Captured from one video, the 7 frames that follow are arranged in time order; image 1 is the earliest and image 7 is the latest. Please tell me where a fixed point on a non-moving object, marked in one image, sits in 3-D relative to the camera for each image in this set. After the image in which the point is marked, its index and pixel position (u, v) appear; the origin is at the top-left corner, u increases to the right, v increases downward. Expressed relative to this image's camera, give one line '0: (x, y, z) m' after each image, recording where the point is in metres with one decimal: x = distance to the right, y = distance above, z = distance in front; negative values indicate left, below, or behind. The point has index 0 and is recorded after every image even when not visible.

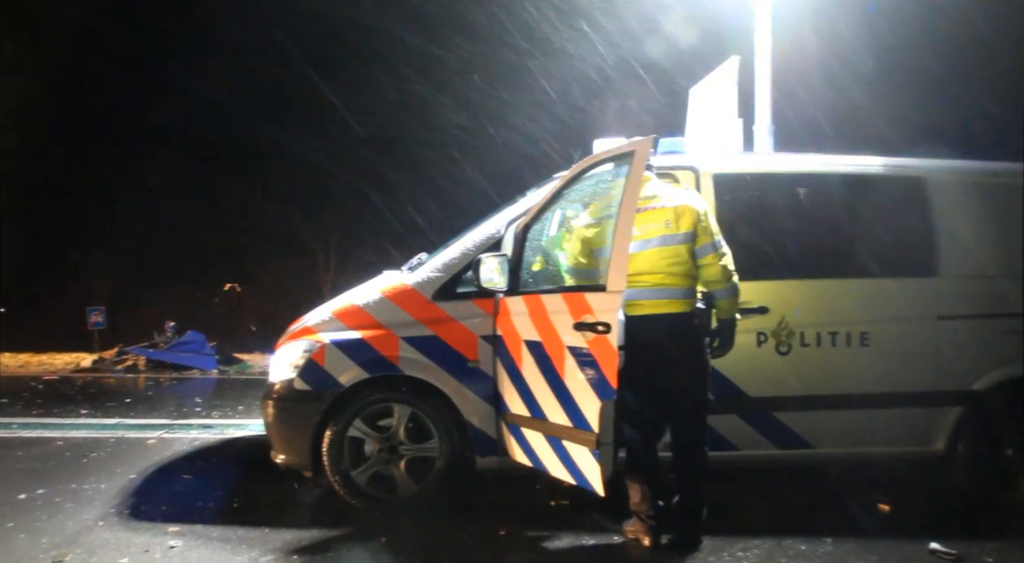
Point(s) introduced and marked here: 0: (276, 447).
0: (-1.7, -1.3, +4.8) m
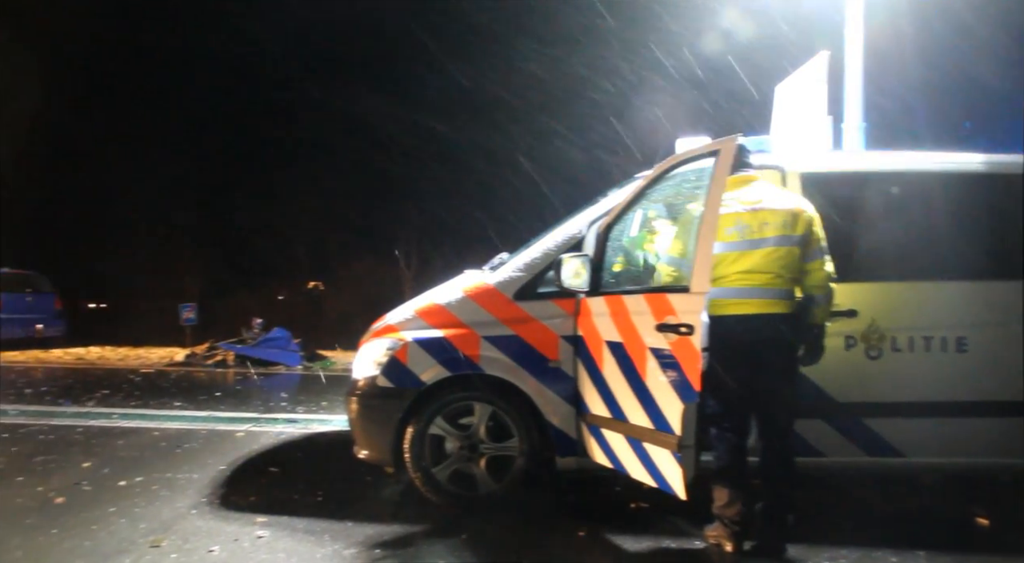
0: (-1.1, -1.2, +4.9) m
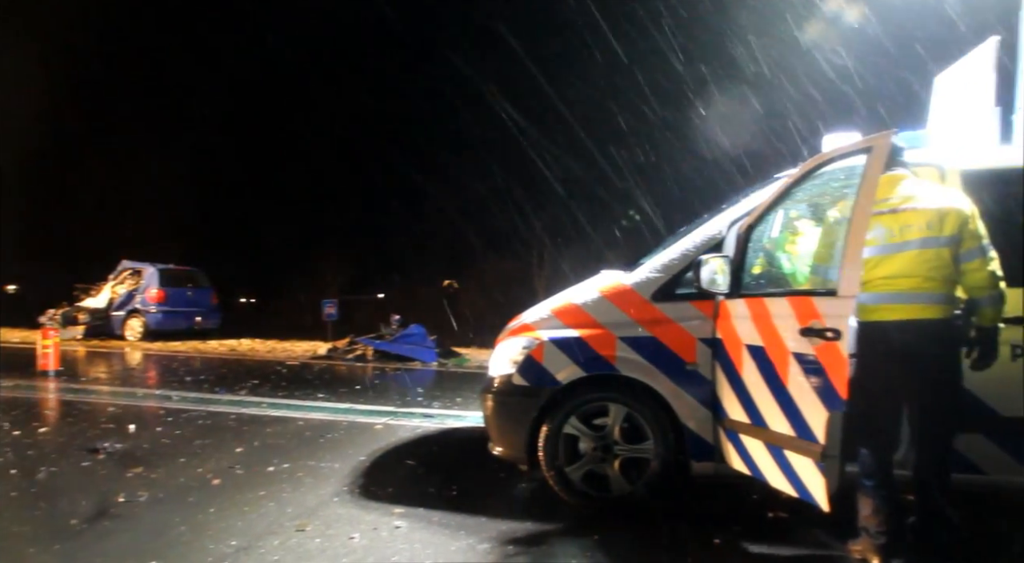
0: (-0.1, -1.2, +5.0) m
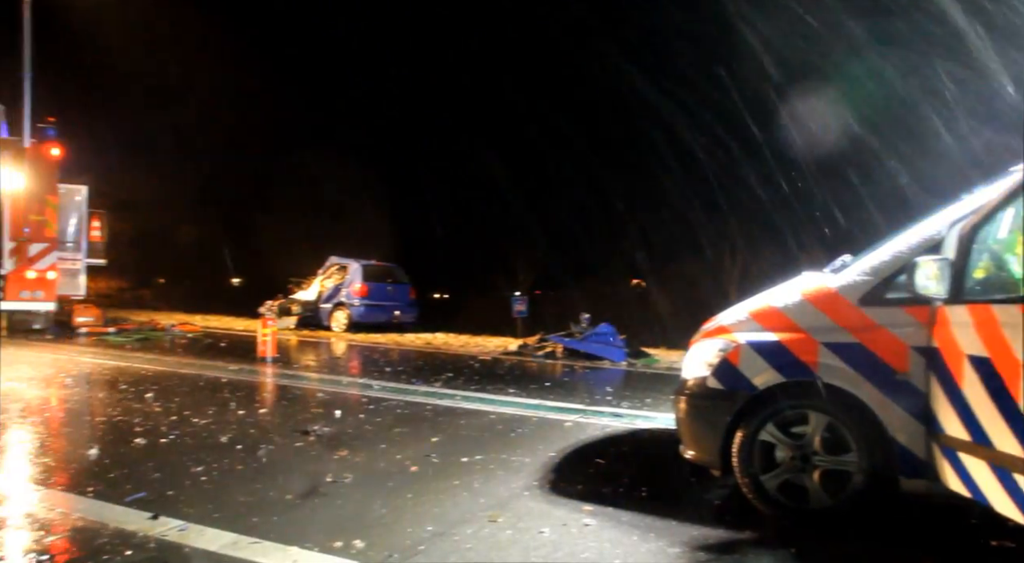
0: (+1.3, -1.2, +4.9) m
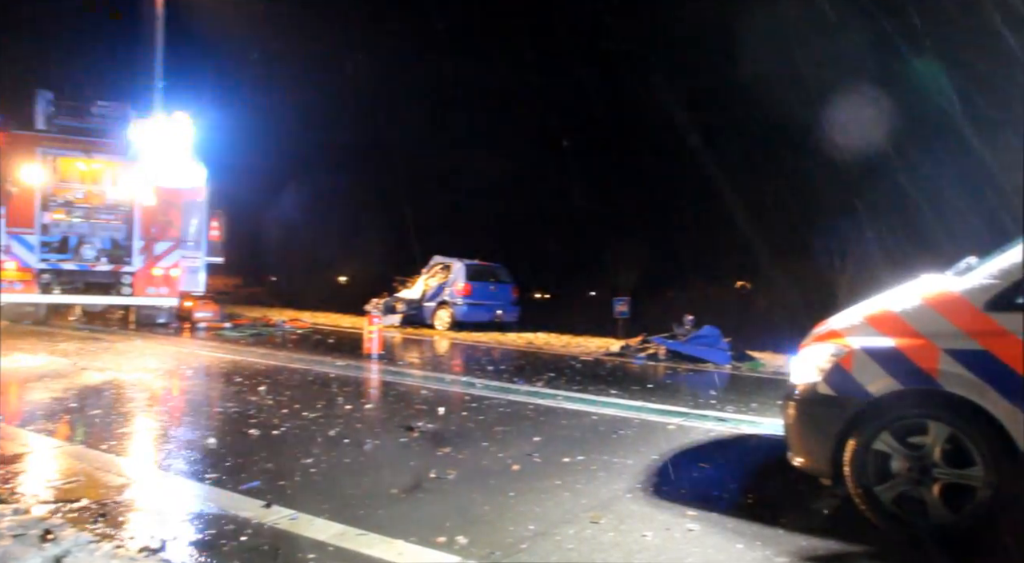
0: (+2.1, -1.3, +4.8) m
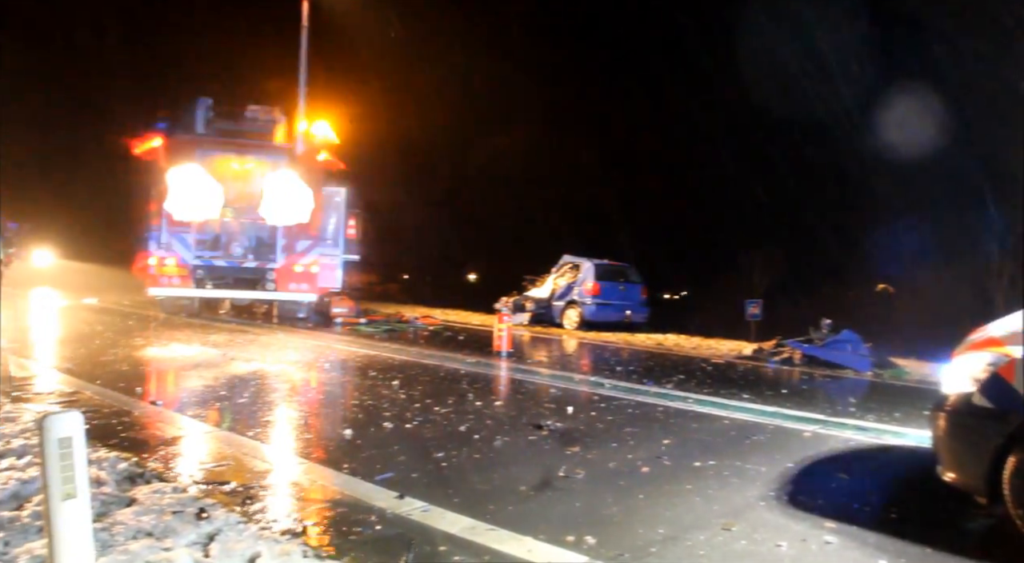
0: (+3.1, -1.3, +4.5) m
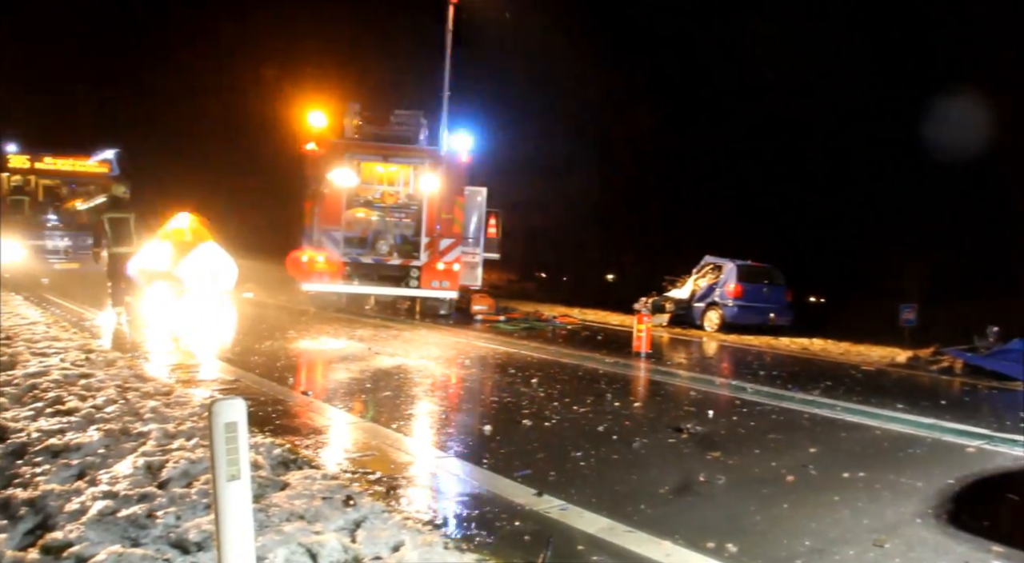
0: (+4.1, -1.3, +4.1) m
